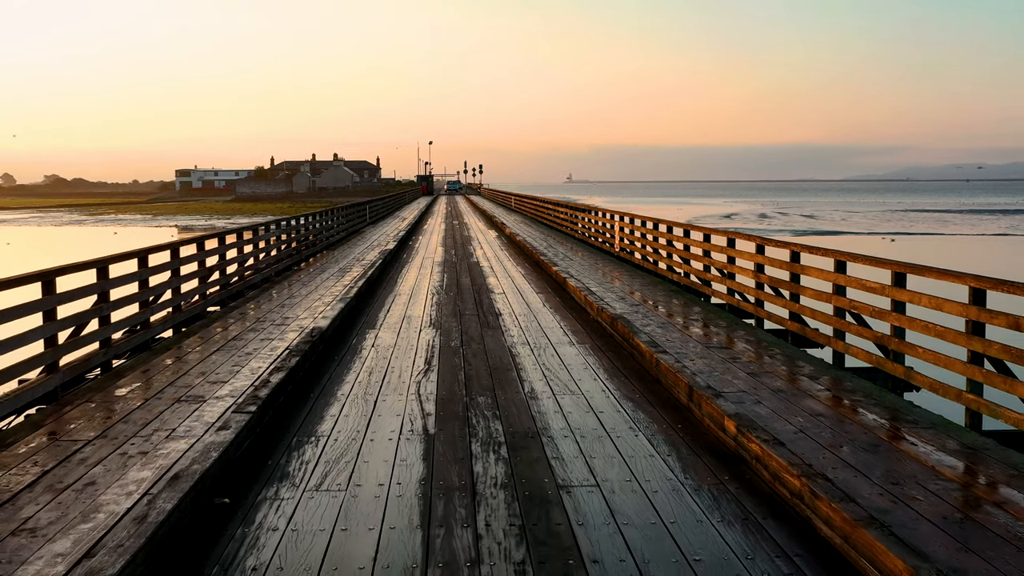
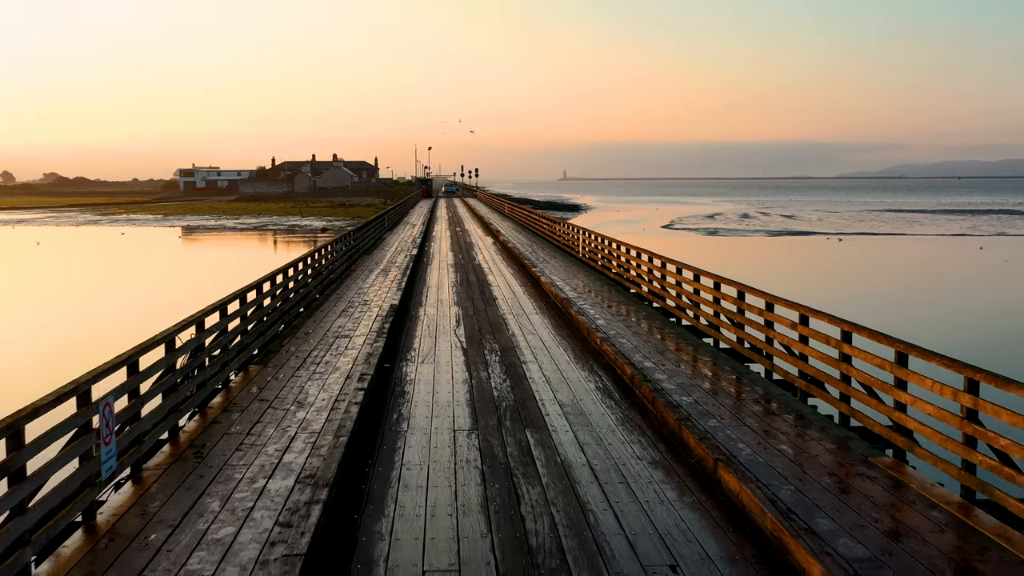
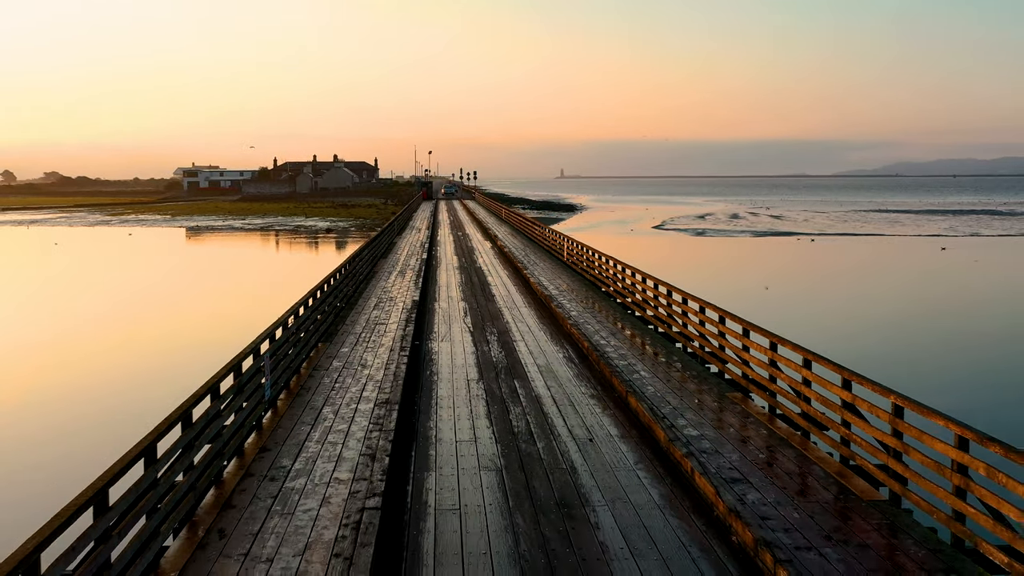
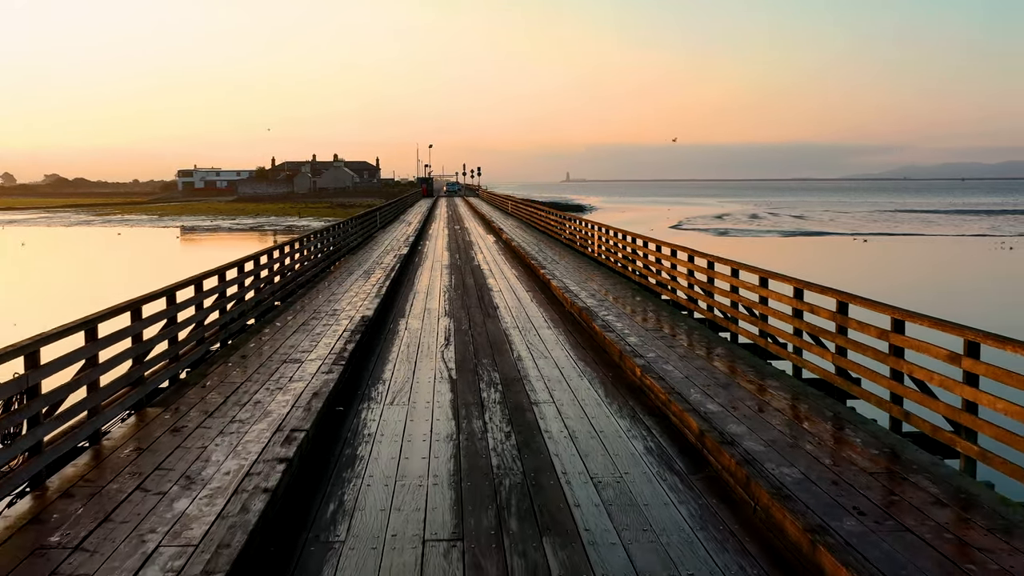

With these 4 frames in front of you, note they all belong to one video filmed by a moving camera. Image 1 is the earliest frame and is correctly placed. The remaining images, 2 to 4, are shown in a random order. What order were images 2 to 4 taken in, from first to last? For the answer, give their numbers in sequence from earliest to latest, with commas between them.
4, 2, 3
